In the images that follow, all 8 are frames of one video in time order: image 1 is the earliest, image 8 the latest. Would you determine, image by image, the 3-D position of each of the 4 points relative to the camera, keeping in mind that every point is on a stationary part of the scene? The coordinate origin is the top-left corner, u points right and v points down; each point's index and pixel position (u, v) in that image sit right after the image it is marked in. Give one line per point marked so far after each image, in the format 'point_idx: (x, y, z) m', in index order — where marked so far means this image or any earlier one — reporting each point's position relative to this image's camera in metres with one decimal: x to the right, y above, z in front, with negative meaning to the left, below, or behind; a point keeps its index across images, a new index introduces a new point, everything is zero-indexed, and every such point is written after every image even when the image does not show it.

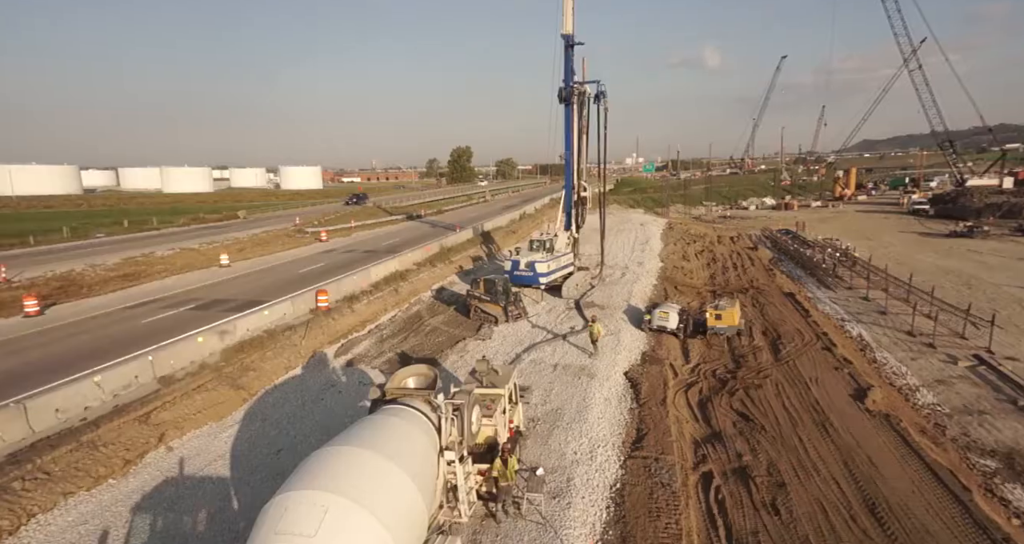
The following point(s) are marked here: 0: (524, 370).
0: (+0.4, -2.9, +14.8) m
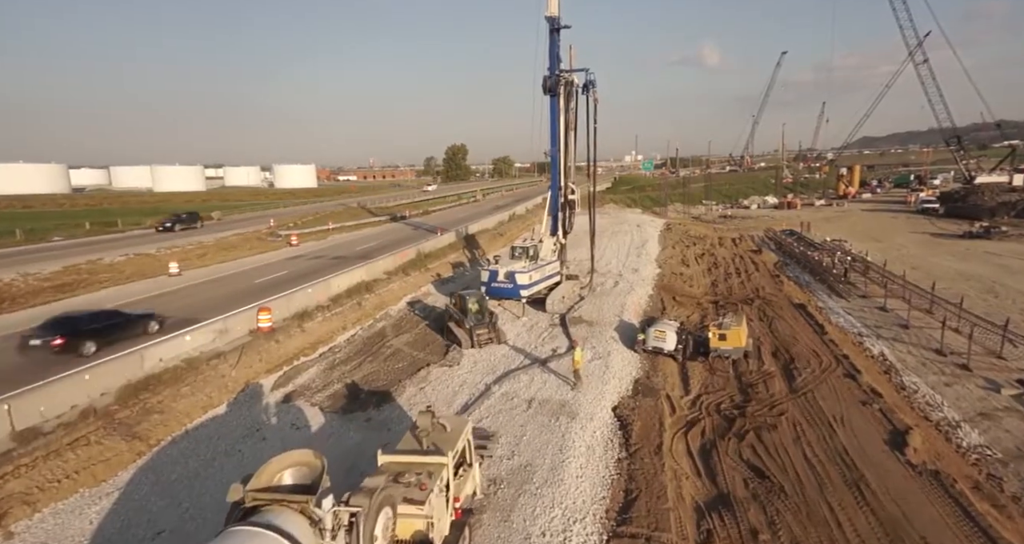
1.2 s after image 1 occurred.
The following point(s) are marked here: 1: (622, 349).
0: (-0.5, -3.4, +12.4) m
1: (+3.8, -2.7, +17.0) m
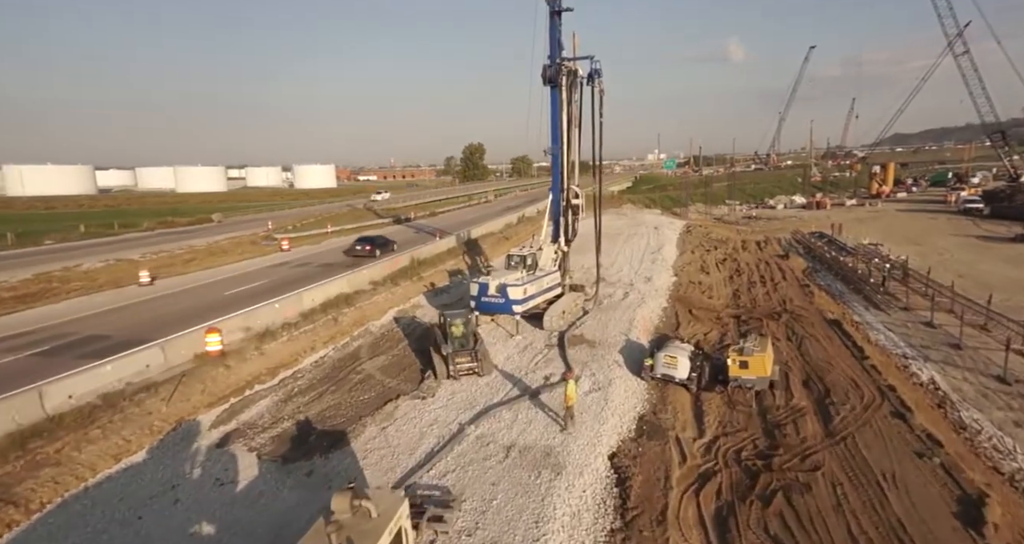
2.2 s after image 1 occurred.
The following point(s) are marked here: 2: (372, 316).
0: (-1.0, -3.8, +10.3) m
1: (+3.4, -3.2, +14.7) m
2: (-5.2, -1.6, +18.6) m
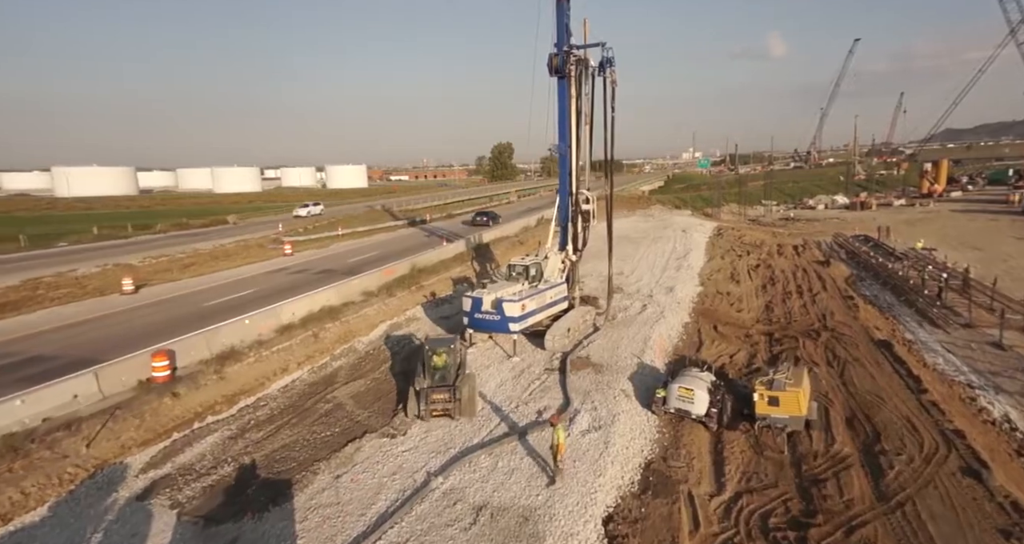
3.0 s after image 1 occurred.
0: (-1.6, -4.2, +8.5) m
1: (+3.1, -3.6, +12.6) m
2: (-5.2, -2.0, +17.0) m
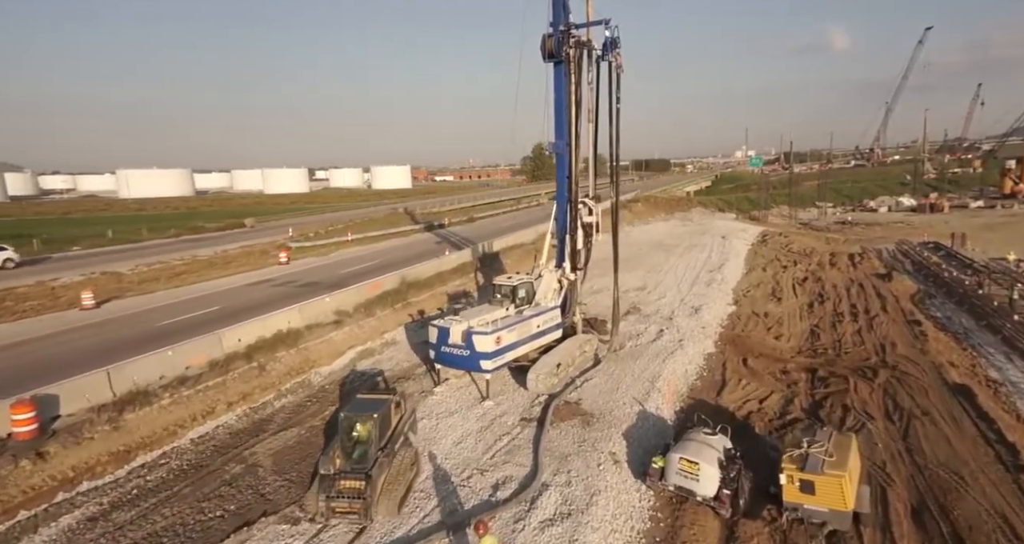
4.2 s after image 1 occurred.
0: (-2.9, -4.9, +6.0) m
1: (+2.2, -4.3, +9.8) m
2: (-5.7, -2.6, +14.9) m
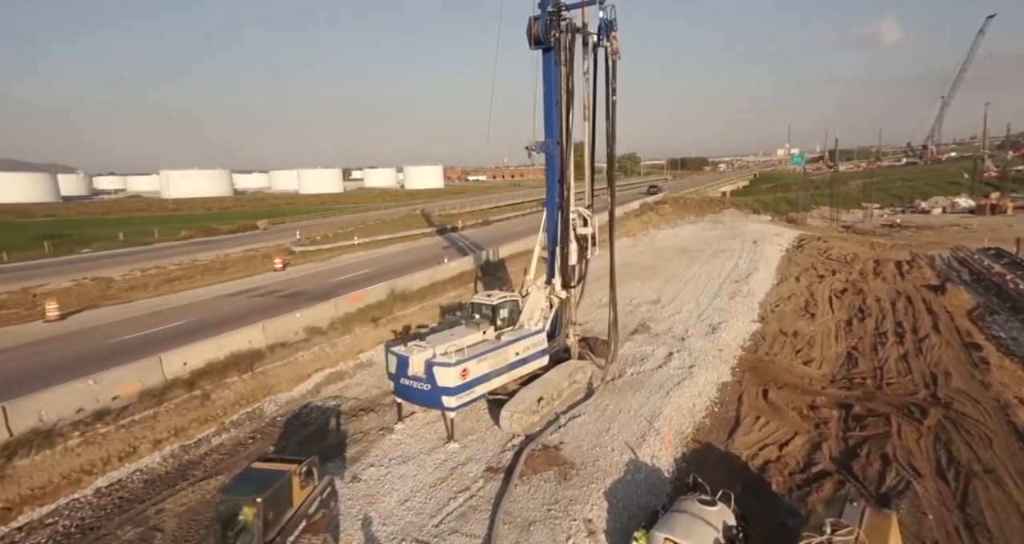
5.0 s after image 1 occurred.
0: (-4.0, -5.3, +4.4) m
1: (+1.3, -4.8, +7.8) m
2: (-6.3, -3.0, +13.4) m
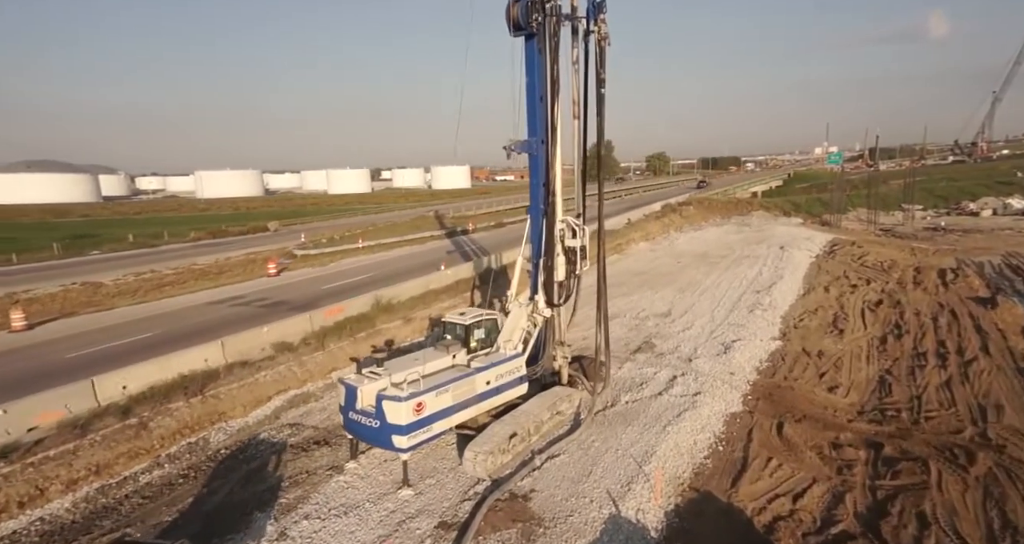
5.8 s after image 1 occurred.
0: (-5.1, -5.7, +3.2) m
1: (+0.4, -5.3, +6.3) m
2: (-6.9, -3.4, +12.3) m
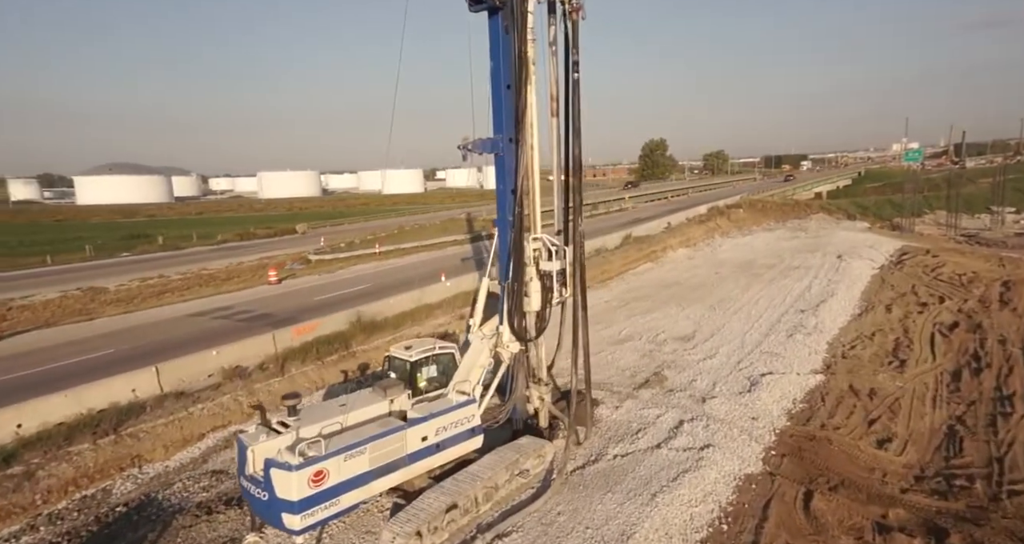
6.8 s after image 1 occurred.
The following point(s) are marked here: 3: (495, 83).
0: (-7.0, -6.2, +1.8) m
1: (-1.2, -5.8, +4.3) m
2: (-7.7, -3.8, +11.0) m
3: (-0.4, +3.7, +10.0) m
